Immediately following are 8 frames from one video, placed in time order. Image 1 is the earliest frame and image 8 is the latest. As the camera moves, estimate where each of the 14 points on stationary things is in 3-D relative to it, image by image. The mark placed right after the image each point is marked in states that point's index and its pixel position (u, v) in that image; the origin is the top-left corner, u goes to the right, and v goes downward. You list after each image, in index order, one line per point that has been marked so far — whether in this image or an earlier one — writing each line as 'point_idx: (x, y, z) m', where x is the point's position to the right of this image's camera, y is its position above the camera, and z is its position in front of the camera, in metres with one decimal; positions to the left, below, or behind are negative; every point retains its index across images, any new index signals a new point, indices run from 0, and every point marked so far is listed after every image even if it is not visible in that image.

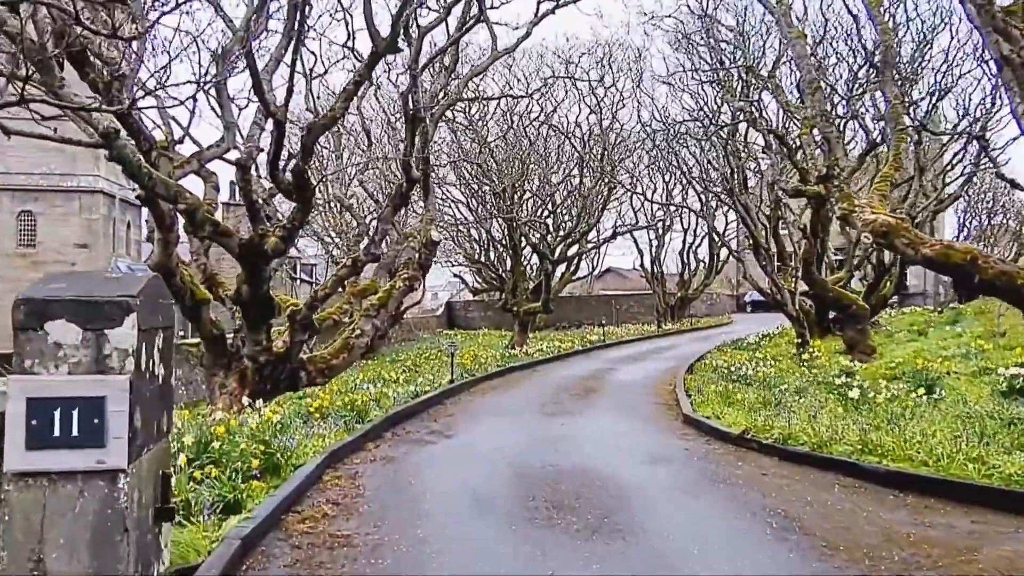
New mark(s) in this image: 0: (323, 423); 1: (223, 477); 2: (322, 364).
0: (-2.3, -1.7, +10.1) m
1: (-2.4, -1.6, +6.8) m
2: (-3.2, -1.3, +13.8) m
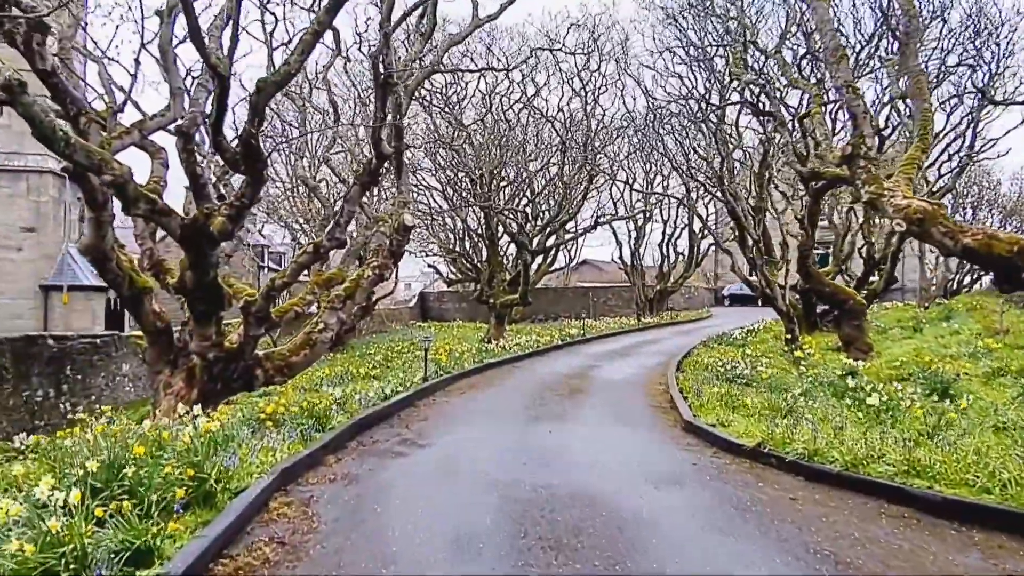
0: (-2.5, -1.6, +8.7) m
1: (-2.5, -1.5, +5.4) m
2: (-3.5, -1.1, +12.3) m
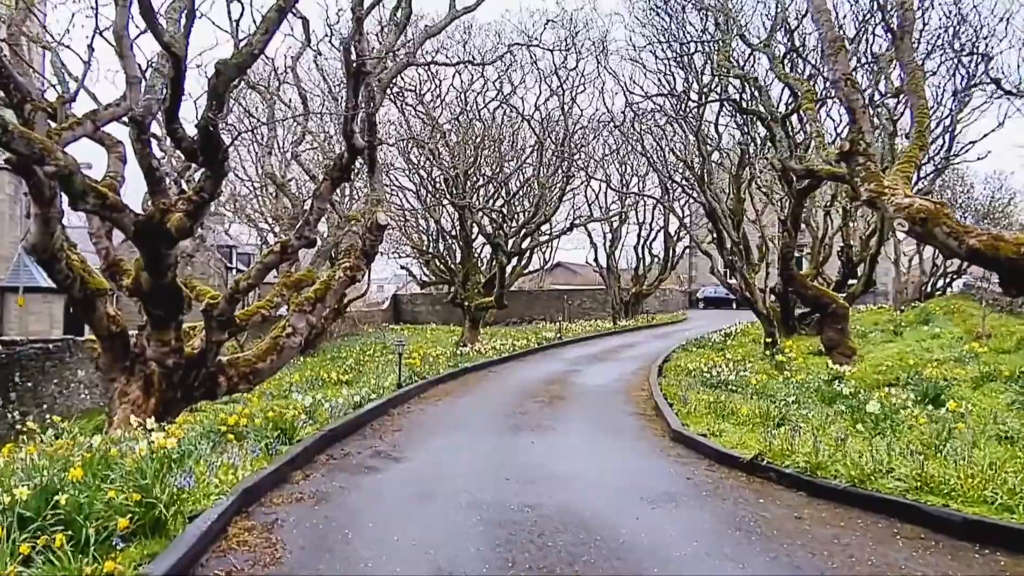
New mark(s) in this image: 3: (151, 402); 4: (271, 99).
0: (-2.7, -1.6, +8.0) m
1: (-2.6, -1.5, +4.7) m
2: (-3.8, -1.1, +11.6) m
3: (-4.9, -1.5, +11.1) m
4: (-4.8, +3.8, +16.3) m
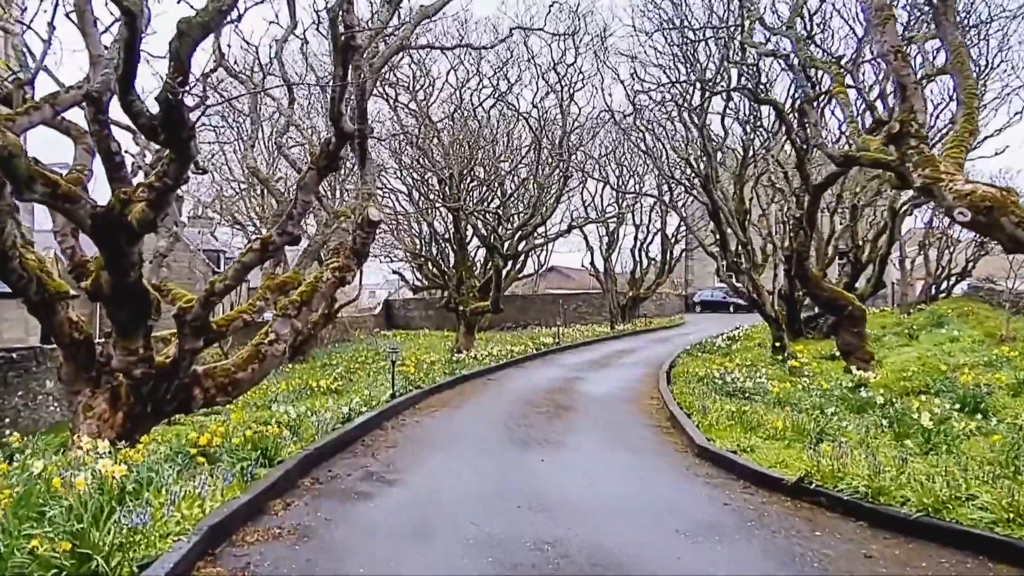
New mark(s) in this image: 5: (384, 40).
0: (-2.6, -1.6, +6.9) m
1: (-2.4, -1.5, +3.6) m
2: (-3.7, -1.2, +10.5) m
3: (-4.8, -1.6, +10.0) m
4: (-4.8, +3.8, +15.3) m
5: (-2.1, +4.1, +13.3) m
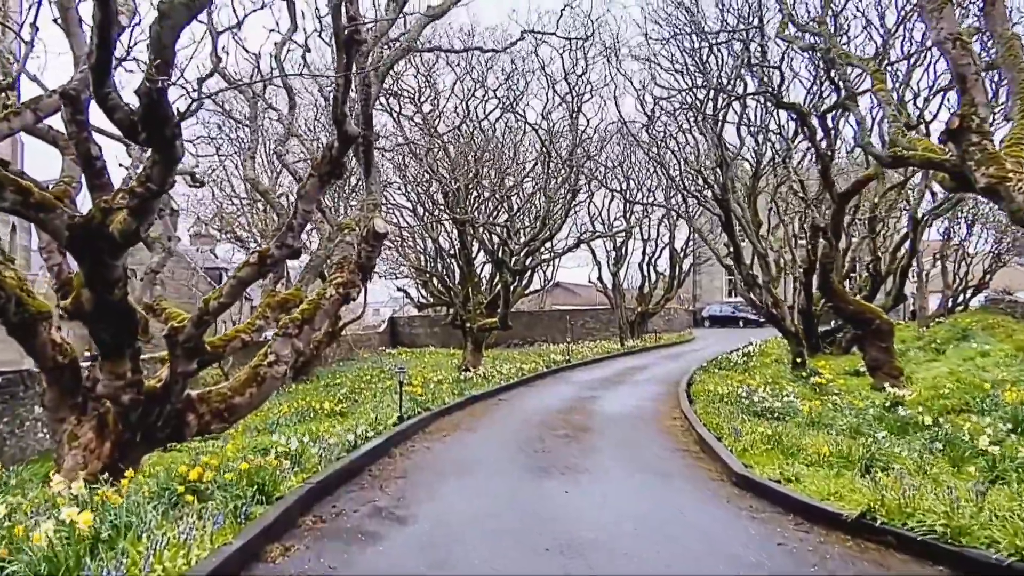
0: (-2.4, -1.7, +6.1) m
1: (-2.2, -1.5, +2.8) m
2: (-3.5, -1.4, +9.7) m
3: (-4.6, -1.8, +9.2) m
4: (-4.6, +3.4, +14.6) m
5: (-1.9, +3.8, +12.6) m
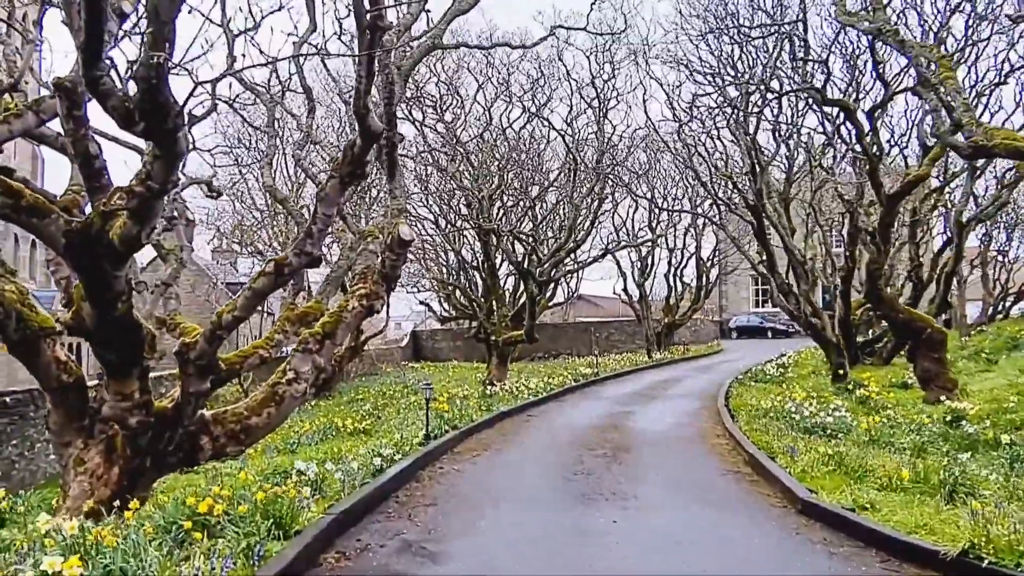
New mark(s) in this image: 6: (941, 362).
0: (-2.1, -1.8, +5.4) m
1: (-2.0, -1.6, +2.1) m
2: (-3.1, -1.5, +9.1) m
3: (-4.2, -1.9, +8.5) m
4: (-4.1, +3.2, +14.0) m
5: (-1.5, +3.6, +12.0) m
6: (+8.7, -1.5, +16.5) m
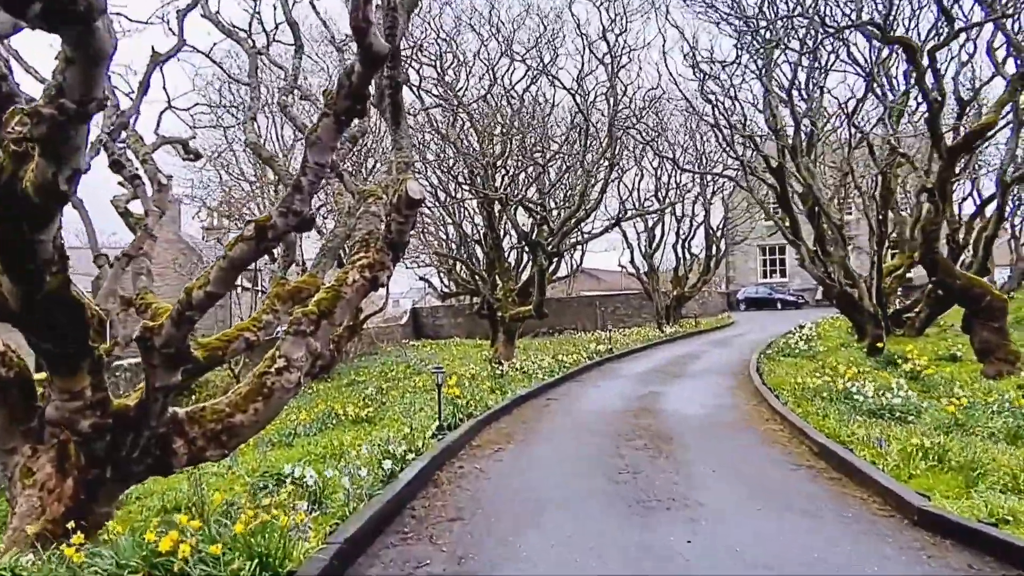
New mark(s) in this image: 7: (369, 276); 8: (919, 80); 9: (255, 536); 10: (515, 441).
0: (-1.7, -1.6, +3.9) m
1: (-1.6, -1.5, +0.5) m
2: (-2.8, -1.3, +7.5) m
3: (-3.8, -1.7, +7.0) m
4: (-3.9, +3.6, +12.3) m
5: (-1.2, +4.0, +10.3) m
6: (+9.0, -0.8, +15.0) m
7: (-1.5, +0.1, +8.5) m
8: (+6.5, +3.2, +12.8) m
9: (-1.7, -1.6, +5.3) m
10: (0.0, -2.1, +10.9) m
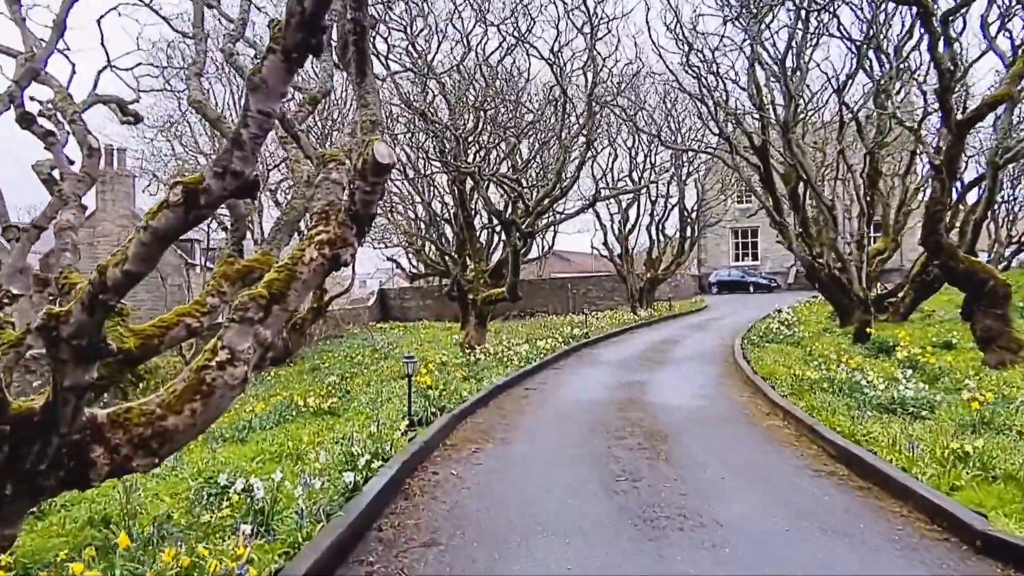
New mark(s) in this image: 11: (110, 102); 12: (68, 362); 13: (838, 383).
0: (-1.7, -1.5, +2.7) m
1: (-1.4, -1.5, -0.6) m
2: (-2.9, -1.1, +6.2) m
3: (-3.9, -1.5, +5.7) m
4: (-4.2, +3.9, +10.9) m
5: (-1.4, +4.2, +9.0) m
6: (+8.6, -0.5, +14.2) m
7: (-1.6, +0.3, +7.3) m
8: (+6.2, +3.5, +11.9) m
9: (-1.7, -1.5, +4.1) m
10: (-0.2, -1.8, +9.8) m
11: (-5.6, +2.6, +11.4) m
12: (-3.1, -0.5, +5.8) m
13: (+4.9, -1.4, +12.3) m
